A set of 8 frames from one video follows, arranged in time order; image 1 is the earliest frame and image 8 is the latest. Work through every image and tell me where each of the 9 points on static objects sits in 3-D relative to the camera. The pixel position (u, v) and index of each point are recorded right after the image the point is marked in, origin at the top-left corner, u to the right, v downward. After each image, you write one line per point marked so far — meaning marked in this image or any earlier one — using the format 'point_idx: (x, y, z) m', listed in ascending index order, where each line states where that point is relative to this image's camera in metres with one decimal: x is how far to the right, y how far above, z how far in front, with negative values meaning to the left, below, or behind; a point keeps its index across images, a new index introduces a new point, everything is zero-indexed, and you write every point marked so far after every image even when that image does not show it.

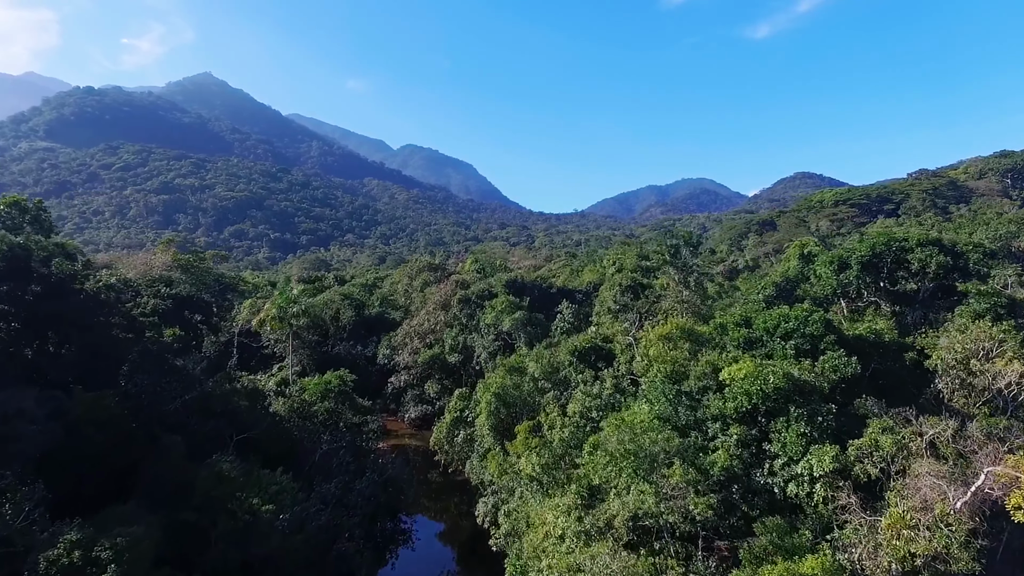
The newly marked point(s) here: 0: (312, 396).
0: (-5.5, -2.9, +18.1) m
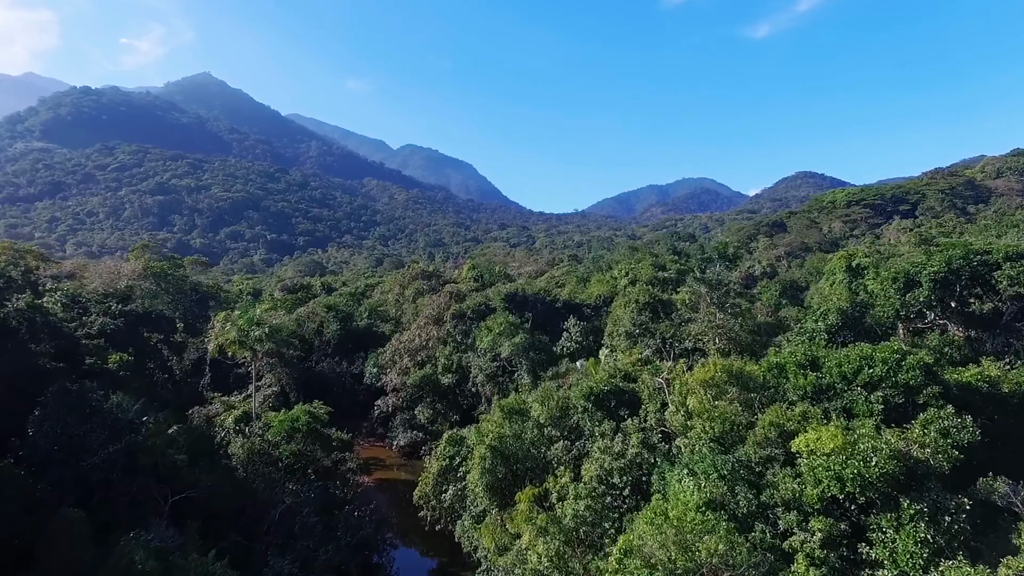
0: (-5.5, -3.4, +15.4) m
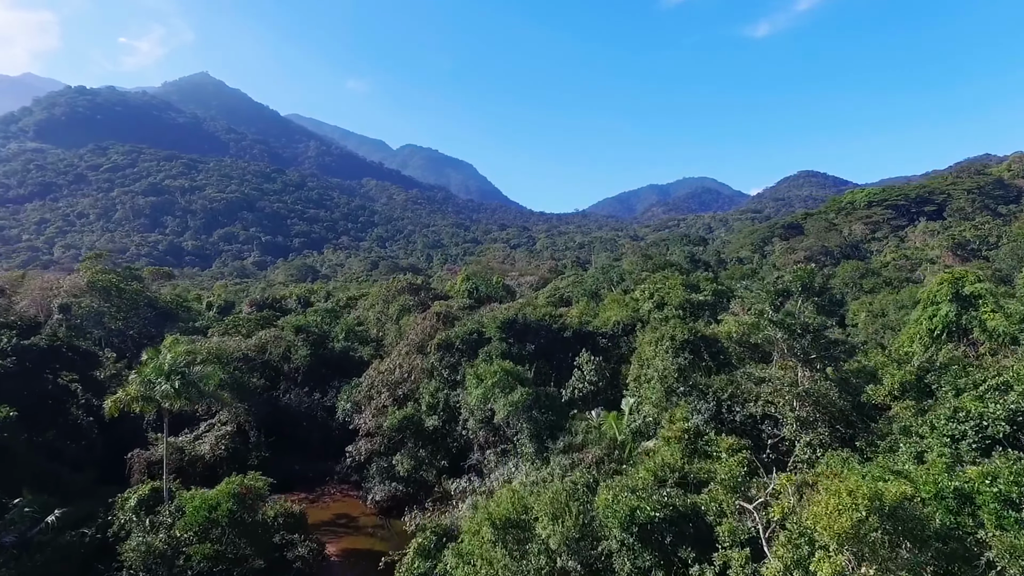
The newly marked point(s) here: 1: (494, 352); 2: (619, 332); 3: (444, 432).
0: (-5.5, -4.1, +11.3) m
1: (-0.5, -1.6, +17.1) m
2: (+2.9, -1.2, +18.1) m
3: (-2.0, -4.2, +19.9) m
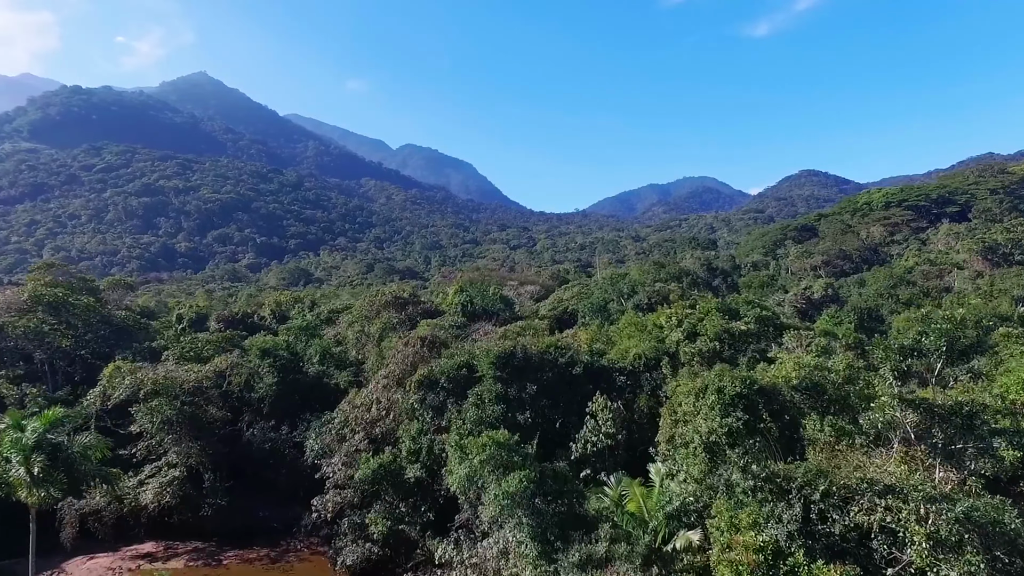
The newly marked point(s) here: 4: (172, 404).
0: (-5.6, -4.7, +7.9) m
1: (-0.5, -2.2, +13.8) m
2: (+2.8, -1.8, +14.8) m
3: (-2.1, -4.8, +16.5) m
4: (-9.7, -3.2, +19.2) m
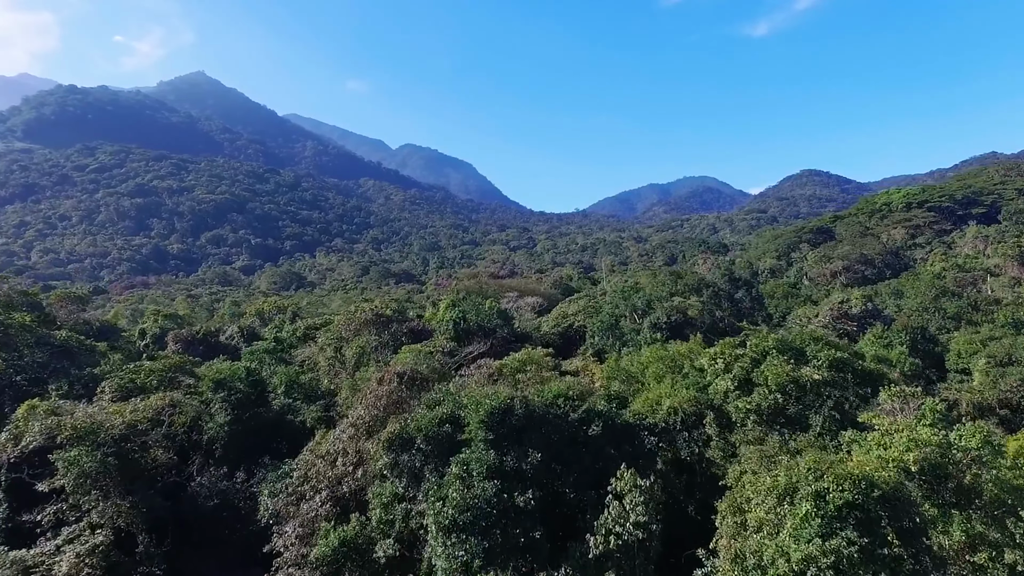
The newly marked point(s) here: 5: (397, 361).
0: (-5.6, -5.2, +4.5) m
1: (-0.6, -2.7, +10.3) m
2: (+2.8, -2.3, +11.4) m
3: (-2.1, -5.4, +13.1) m
4: (-9.8, -3.8, +15.8) m
5: (-3.2, -2.0, +18.7) m
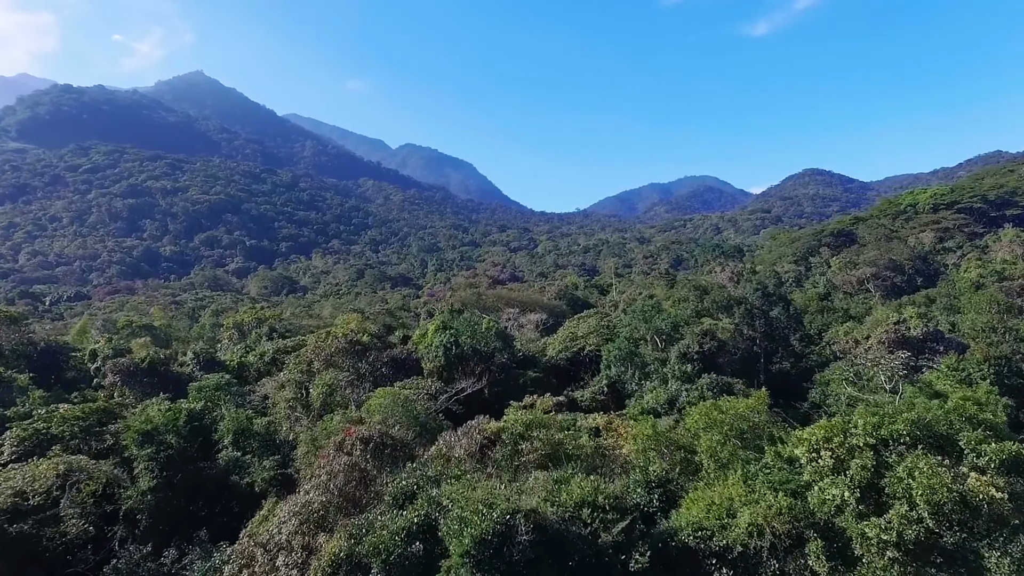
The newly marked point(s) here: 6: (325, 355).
0: (-5.6, -5.9, +0.7) m
1: (-0.6, -3.4, +6.5) m
2: (+2.8, -3.0, +7.5) m
3: (-2.1, -6.0, +9.3) m
4: (-9.8, -4.5, +11.9) m
5: (-3.2, -2.7, +14.9) m
6: (-5.5, -1.9, +19.8) m
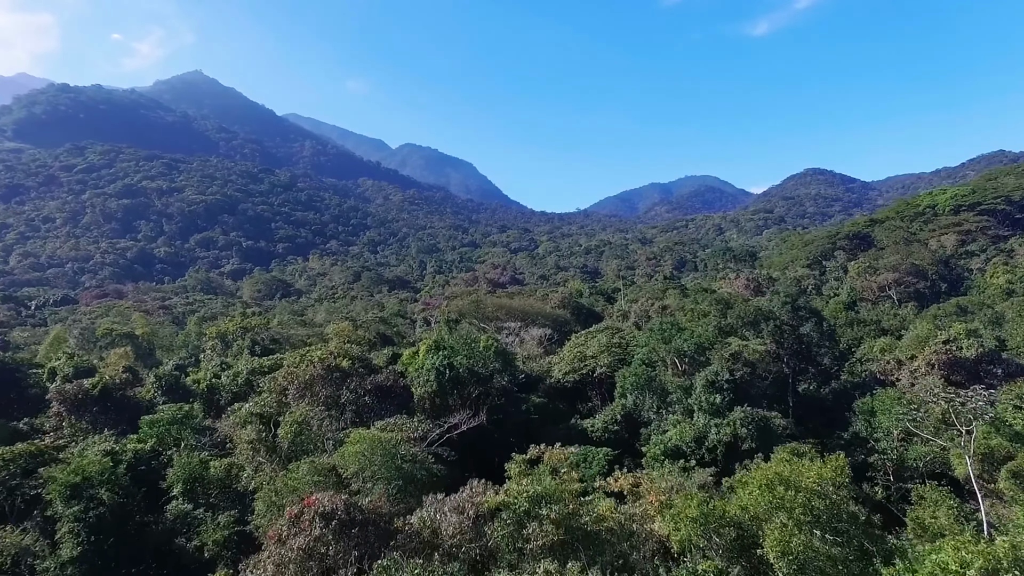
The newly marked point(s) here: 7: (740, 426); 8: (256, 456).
0: (-5.6, -6.3, -1.9) m
1: (-0.5, -3.8, +3.9) m
2: (+2.9, -3.4, +5.0) m
3: (-2.1, -6.5, +6.7) m
4: (-9.7, -4.9, +9.4) m
5: (-3.1, -3.1, +12.3) m
6: (-5.4, -2.4, +17.2) m
7: (+5.3, -3.2, +15.7) m
8: (-5.7, -3.6, +15.2) m
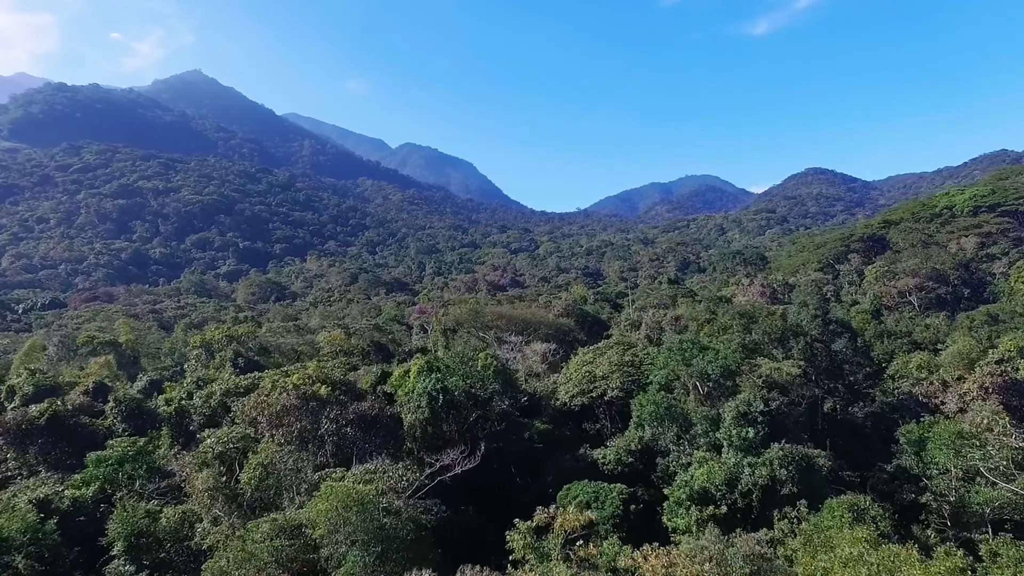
0: (-5.5, -6.7, -4.0) m
1: (-0.5, -4.2, +1.8) m
2: (+2.9, -3.8, +2.8) m
3: (-2.0, -6.9, +4.6) m
4: (-9.7, -5.3, +7.2) m
5: (-3.1, -3.5, +10.2) m
6: (-5.4, -2.8, +15.1) m
7: (+5.4, -3.6, +13.5) m
8: (-5.6, -4.0, +13.0) m
